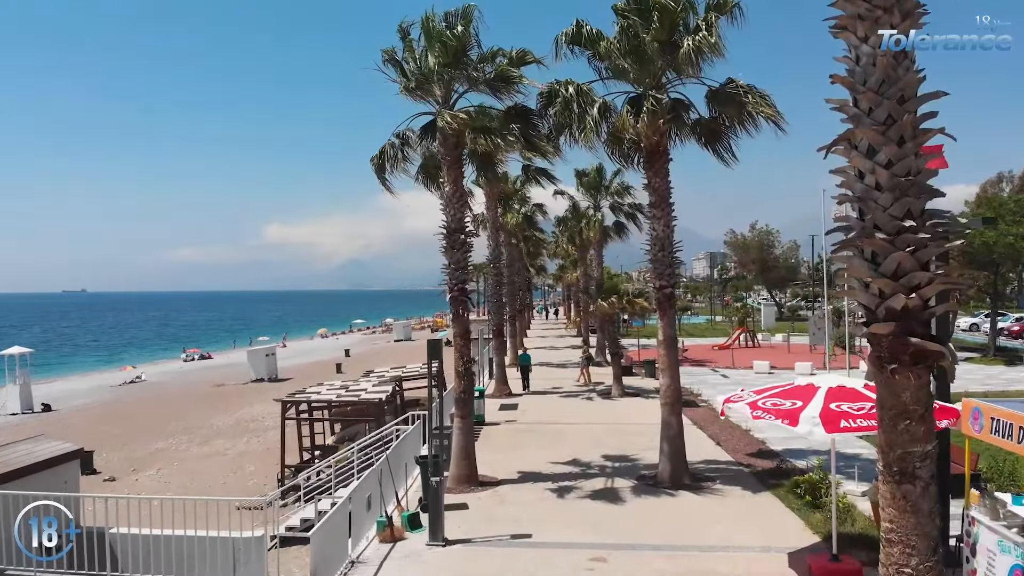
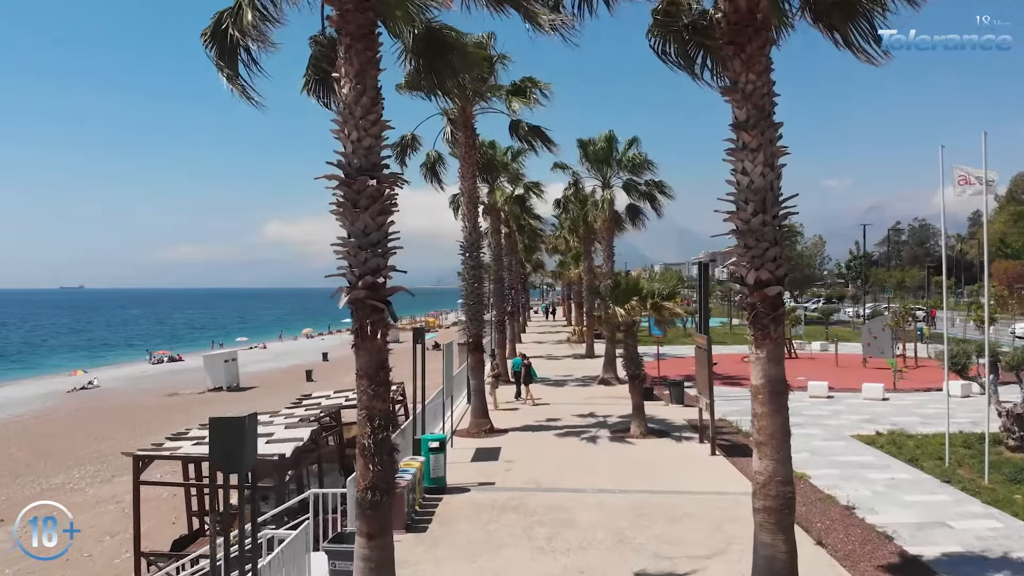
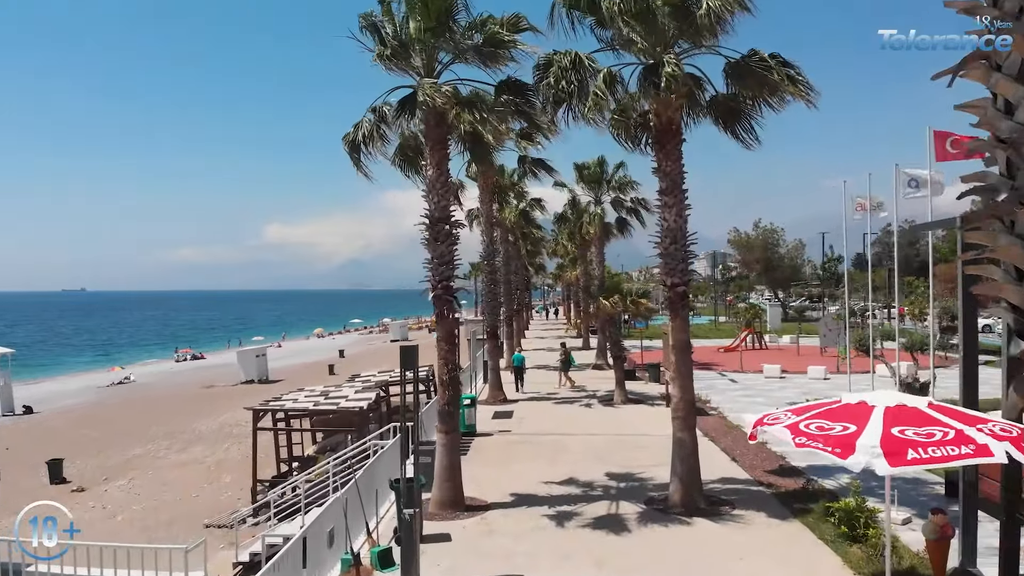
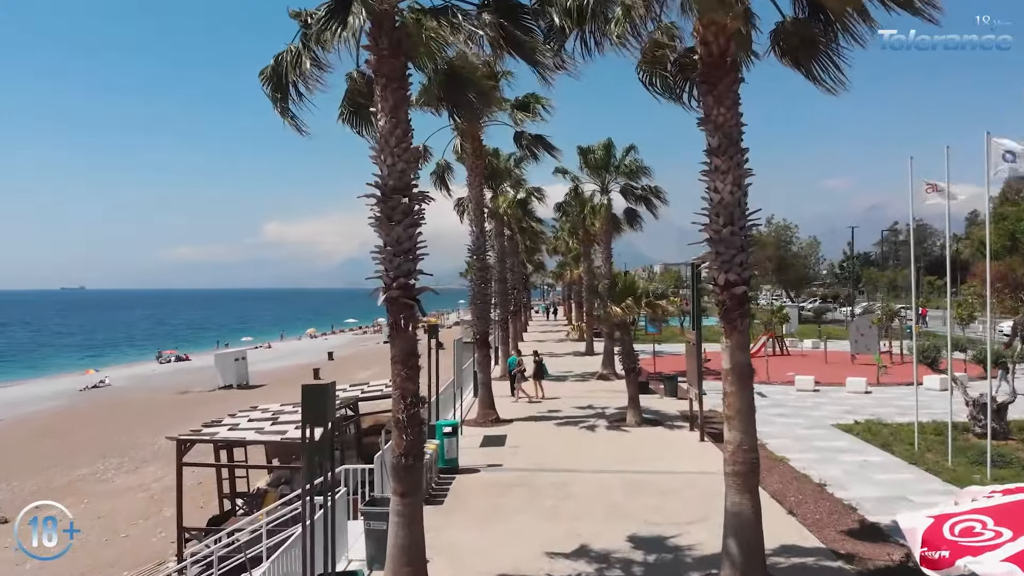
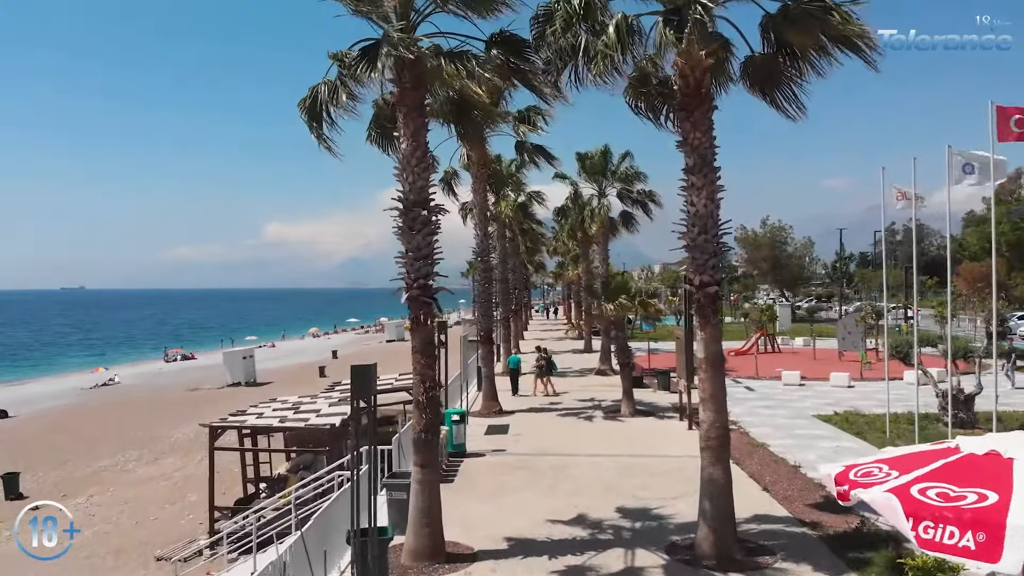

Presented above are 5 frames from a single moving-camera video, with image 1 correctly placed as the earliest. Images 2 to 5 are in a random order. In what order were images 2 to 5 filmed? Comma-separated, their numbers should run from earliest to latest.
3, 5, 4, 2
